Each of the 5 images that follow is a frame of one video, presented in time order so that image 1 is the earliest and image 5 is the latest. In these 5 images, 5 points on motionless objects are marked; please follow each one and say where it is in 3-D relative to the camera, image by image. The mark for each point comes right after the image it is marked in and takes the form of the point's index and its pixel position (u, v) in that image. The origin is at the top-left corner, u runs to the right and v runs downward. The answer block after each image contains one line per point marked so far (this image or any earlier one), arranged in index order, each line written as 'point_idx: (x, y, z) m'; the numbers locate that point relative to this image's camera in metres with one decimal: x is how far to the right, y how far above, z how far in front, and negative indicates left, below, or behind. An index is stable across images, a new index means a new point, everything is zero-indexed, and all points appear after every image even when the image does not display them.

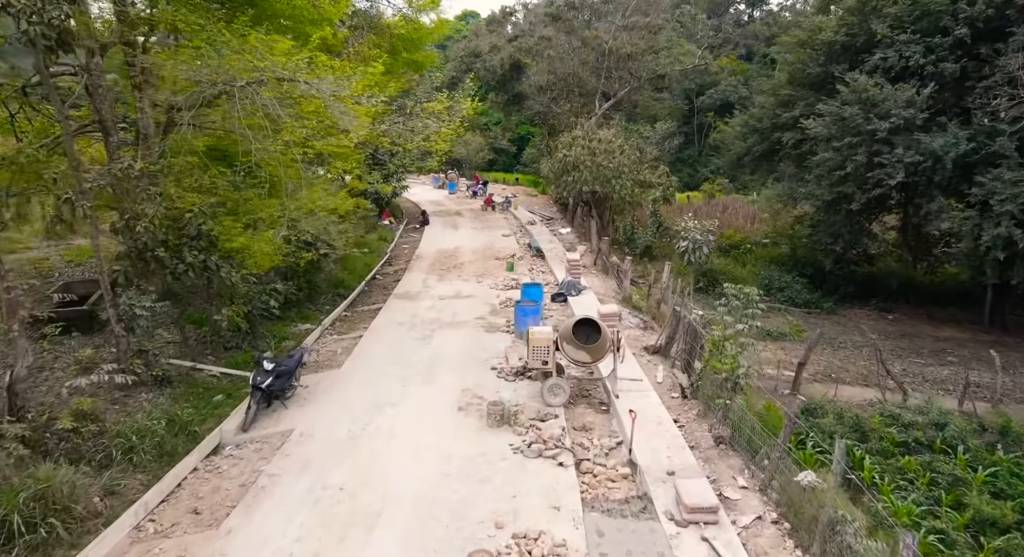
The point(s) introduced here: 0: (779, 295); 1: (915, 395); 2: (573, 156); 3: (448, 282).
0: (+6.8, -0.4, +15.6) m
1: (+6.5, -1.9, +10.0) m
2: (+1.8, +3.6, +18.2) m
3: (-1.6, -0.1, +14.8) m
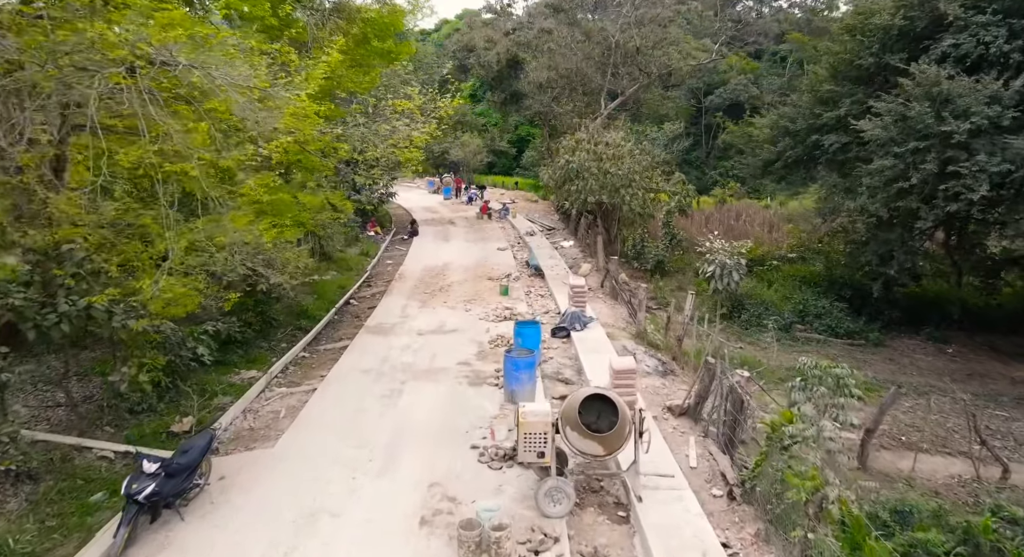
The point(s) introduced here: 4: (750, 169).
0: (+6.6, -1.0, +13.4) m
1: (+6.4, -2.4, +7.8) m
2: (+1.7, +3.0, +16.1) m
3: (-1.7, -0.7, +12.7) m
4: (+6.3, +2.9, +16.2) m
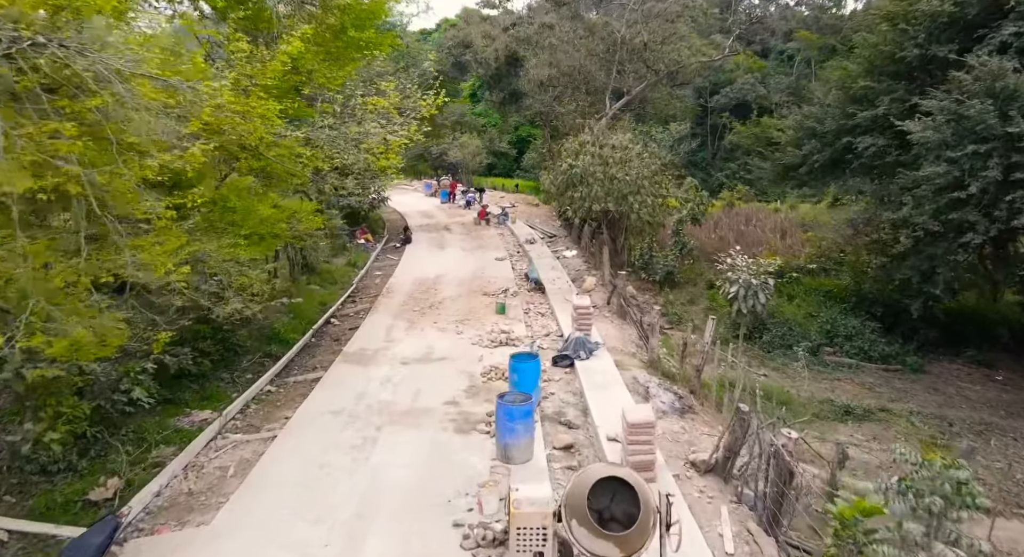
0: (+6.6, -1.3, +12.1) m
1: (+6.3, -2.8, +6.5) m
2: (+1.6, +2.7, +14.8) m
3: (-1.7, -1.0, +11.4) m
4: (+6.2, +2.5, +14.9) m
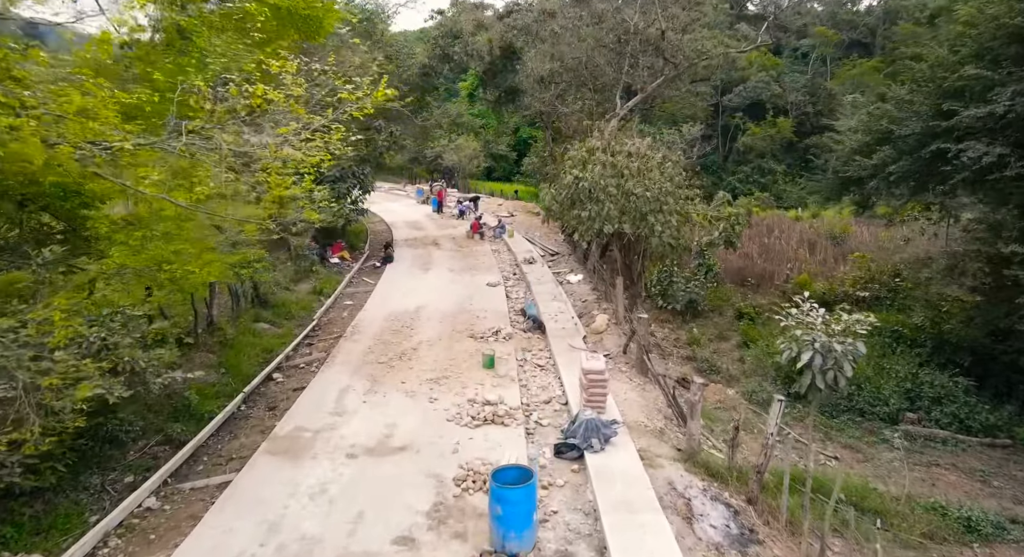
0: (+6.4, -2.0, +9.3) m
1: (+6.2, -3.5, +3.7) m
2: (+1.5, +2.0, +12.1) m
3: (-1.9, -1.7, +8.7) m
4: (+6.1, +1.8, +12.1) m
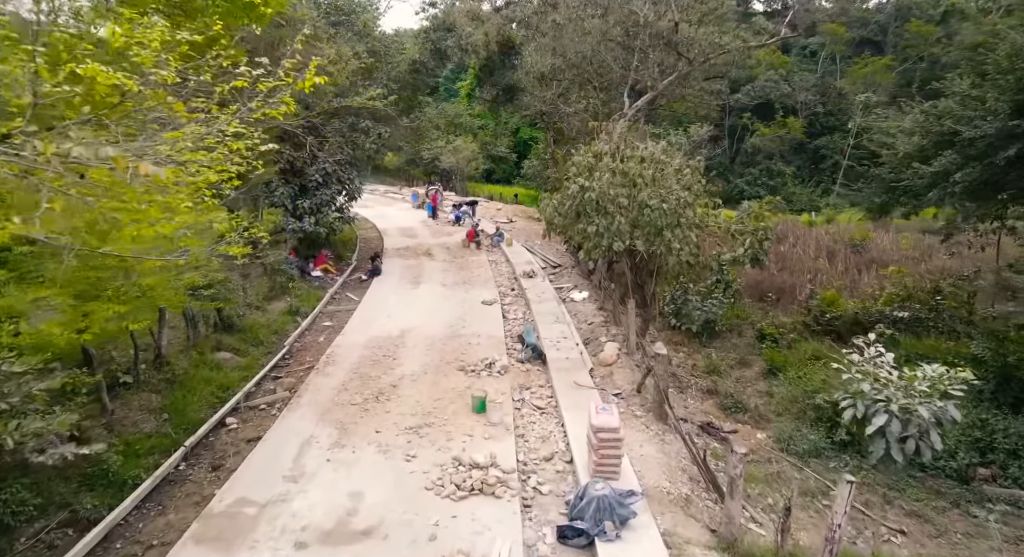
0: (+6.4, -2.4, +7.8) m
1: (+6.1, -3.8, +2.2) m
2: (+1.4, +1.6, +10.6) m
3: (-2.0, -2.1, +7.2) m
4: (+6.0, +1.4, +10.6) m
